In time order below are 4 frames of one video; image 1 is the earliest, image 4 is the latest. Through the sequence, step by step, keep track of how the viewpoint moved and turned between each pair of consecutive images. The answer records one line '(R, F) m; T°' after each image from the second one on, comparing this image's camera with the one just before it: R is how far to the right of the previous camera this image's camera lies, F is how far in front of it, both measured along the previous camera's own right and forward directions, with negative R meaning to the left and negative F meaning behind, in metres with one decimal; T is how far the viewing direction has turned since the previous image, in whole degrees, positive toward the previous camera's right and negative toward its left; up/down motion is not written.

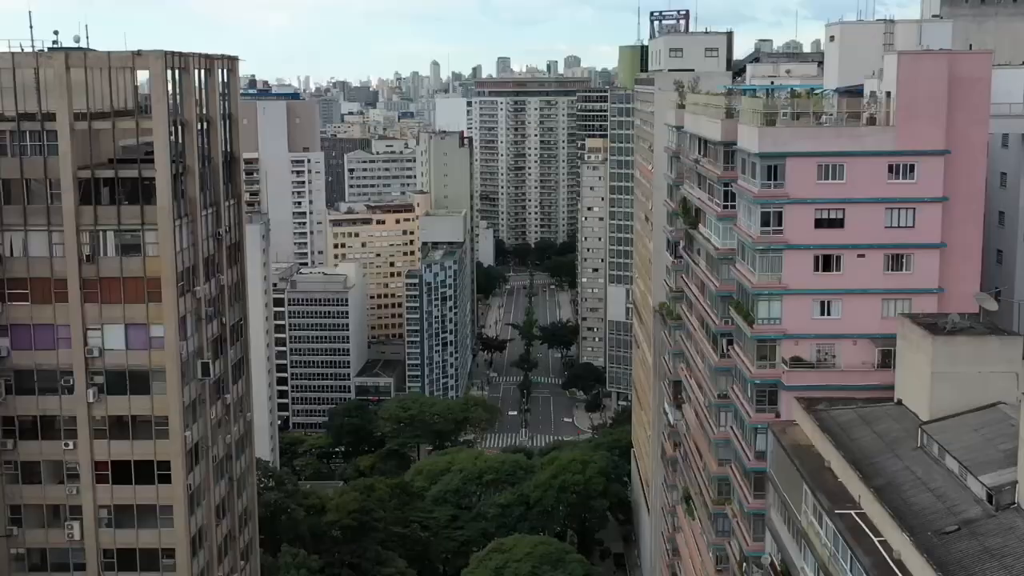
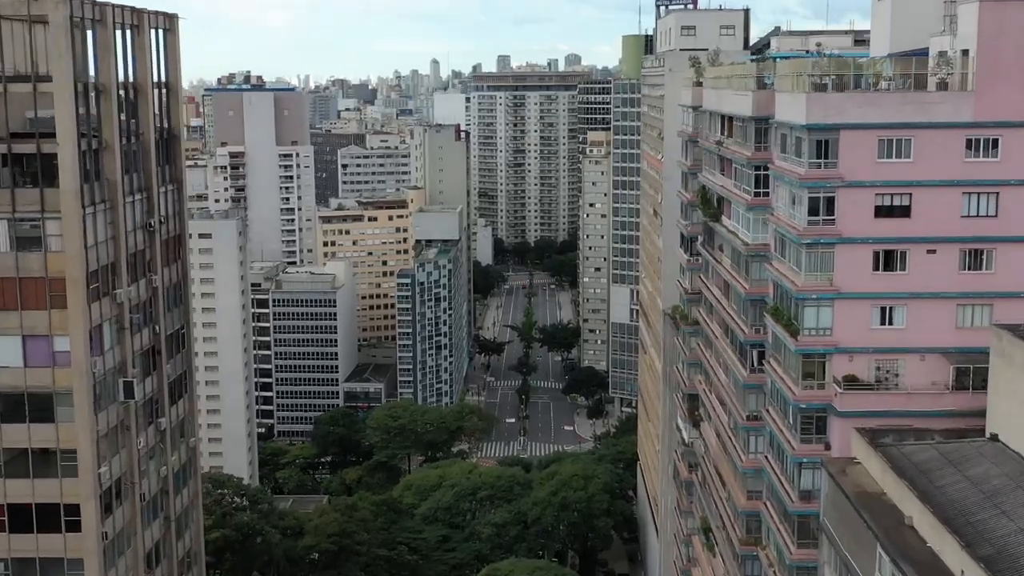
(+0.3, +6.4) m; 0°
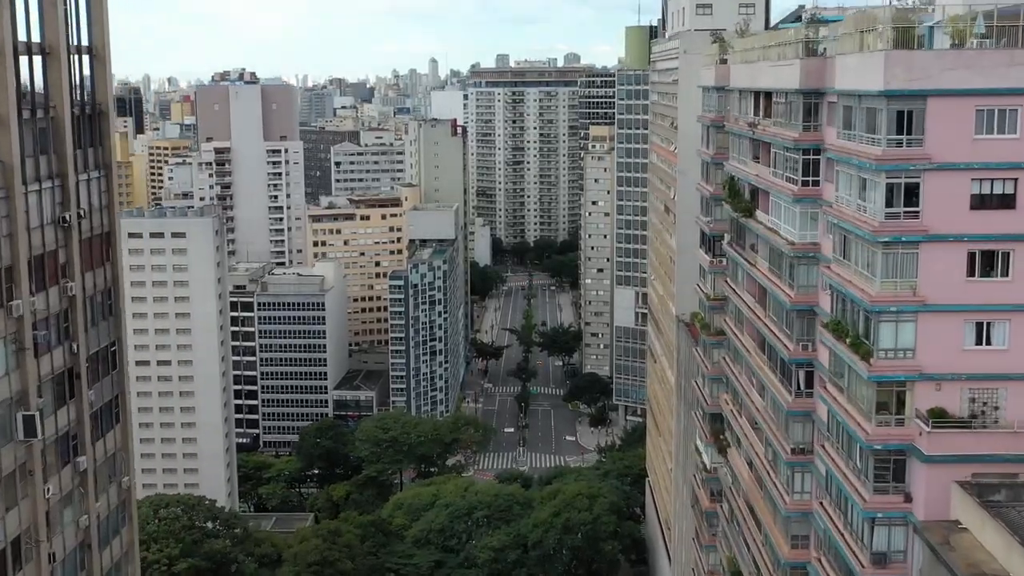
(0.0, +5.9) m; 0°
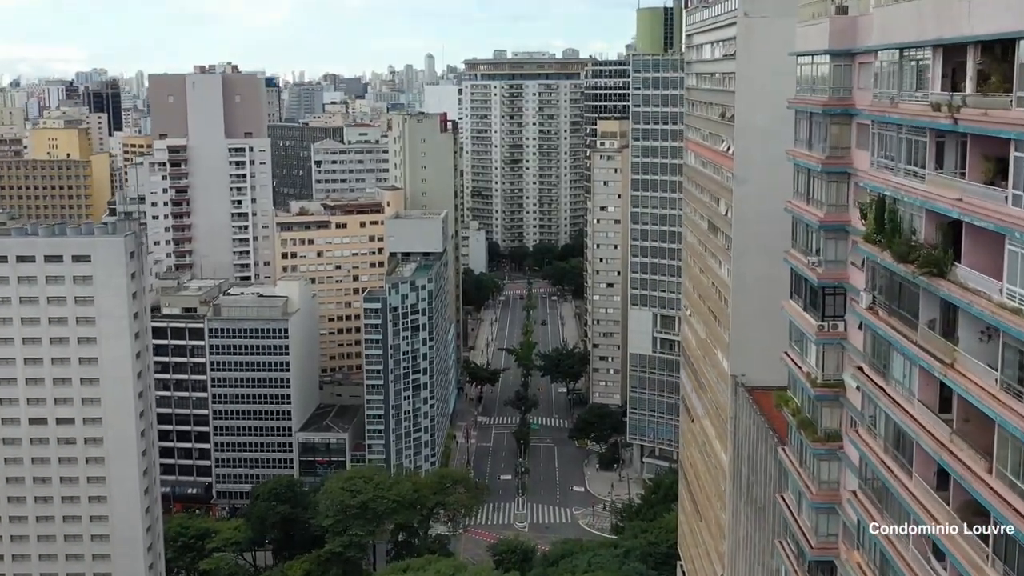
(+0.1, +15.8) m; 0°
